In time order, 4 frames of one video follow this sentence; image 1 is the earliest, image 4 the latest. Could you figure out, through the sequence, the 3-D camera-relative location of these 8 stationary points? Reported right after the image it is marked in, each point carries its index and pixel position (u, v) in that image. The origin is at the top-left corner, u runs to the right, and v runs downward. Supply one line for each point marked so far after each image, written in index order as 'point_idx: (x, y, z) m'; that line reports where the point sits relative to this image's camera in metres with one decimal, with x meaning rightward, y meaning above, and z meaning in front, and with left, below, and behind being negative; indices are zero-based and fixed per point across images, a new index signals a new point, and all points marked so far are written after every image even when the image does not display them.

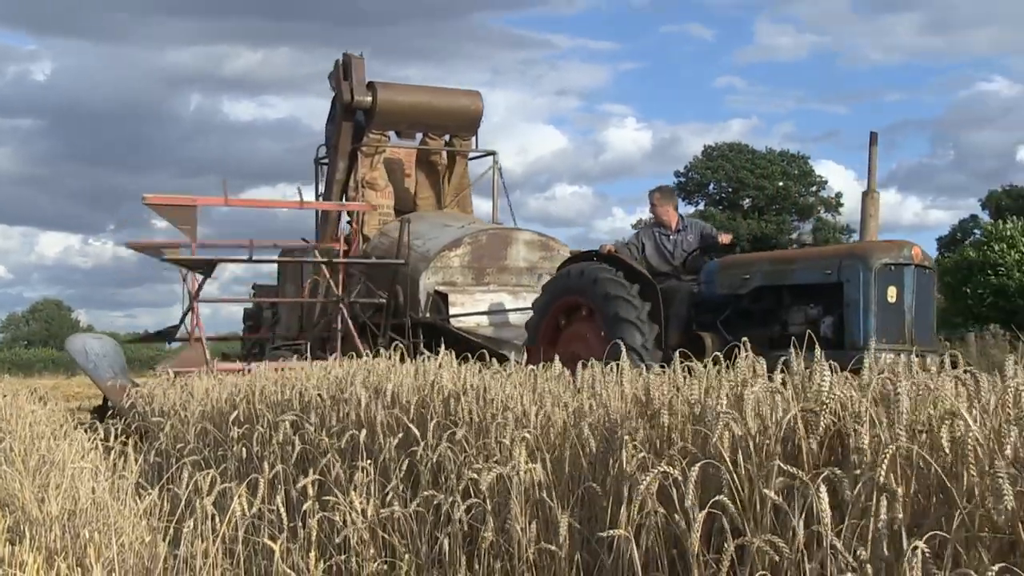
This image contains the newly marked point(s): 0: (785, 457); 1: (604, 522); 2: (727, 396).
0: (+2.3, -1.4, +3.1) m
1: (+0.8, -1.9, +3.0) m
2: (+1.8, -1.0, +3.4) m
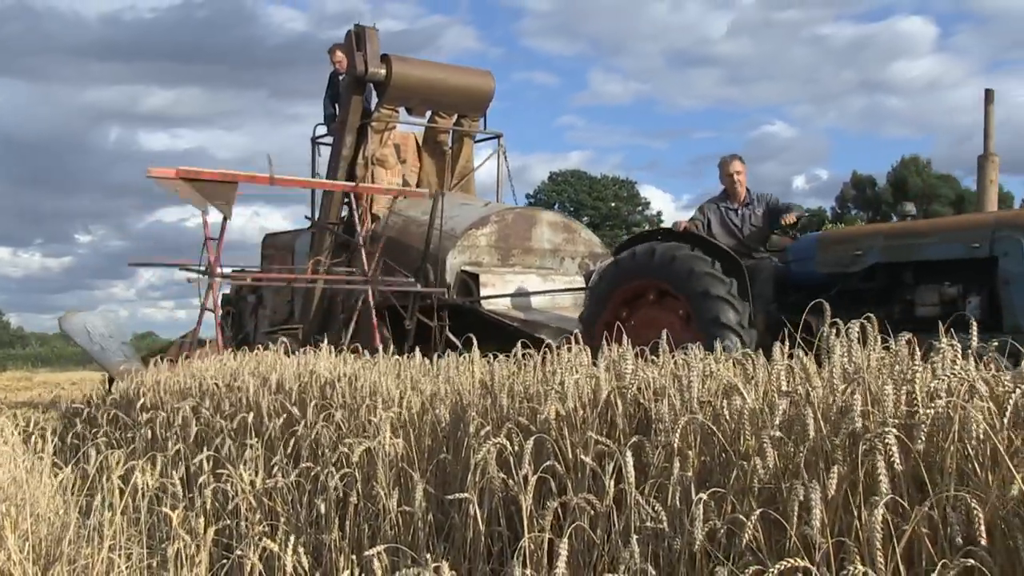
0: (+0.9, -1.5, +3.8) m
1: (-0.6, -2.0, +3.7) m
2: (+0.5, -1.0, +4.1) m
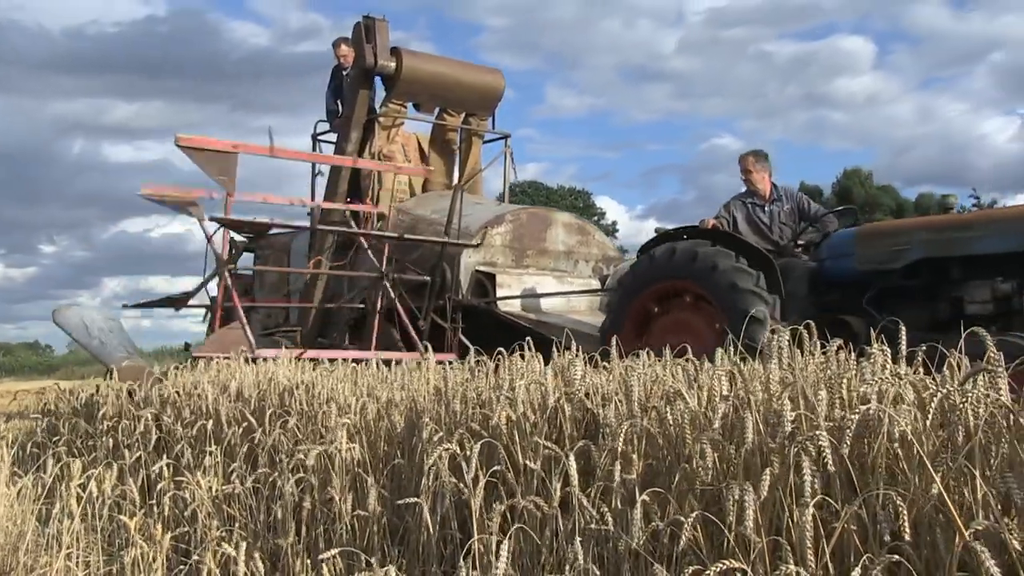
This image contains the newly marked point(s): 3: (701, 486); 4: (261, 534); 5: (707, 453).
0: (+0.4, -1.6, +3.9) m
1: (-1.1, -2.1, +3.8) m
2: (0.0, -1.1, +4.2) m
3: (+1.8, -1.9, +3.5) m
4: (-2.6, -2.5, +3.8) m
5: (+1.8, -1.6, +3.5) m
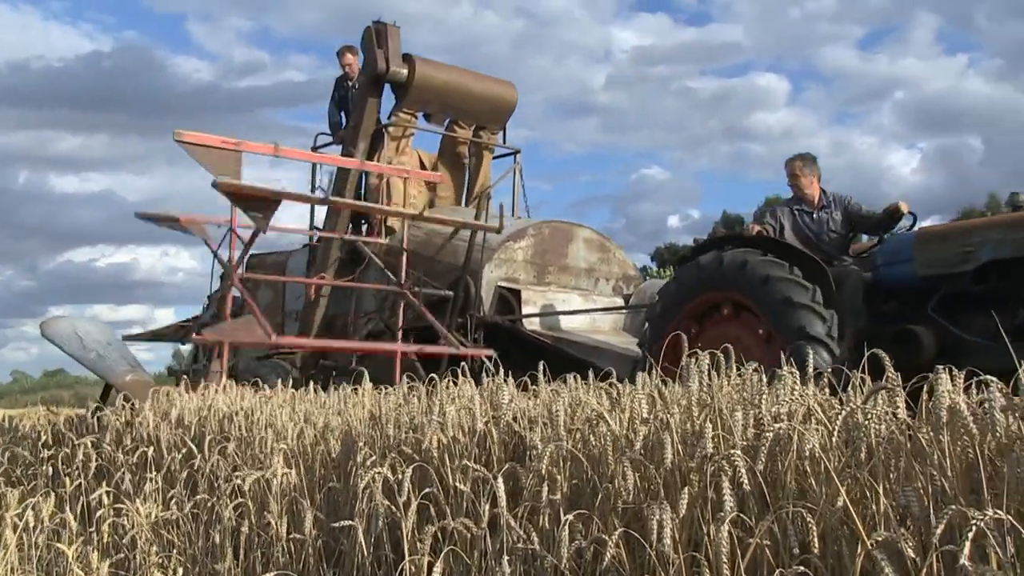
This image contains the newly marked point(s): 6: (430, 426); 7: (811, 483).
0: (-0.3, -1.9, +4.1) m
1: (-1.8, -2.4, +3.9) m
2: (-0.8, -1.4, +4.3) m
3: (+1.1, -2.1, +3.6) m
4: (-3.3, -2.8, +3.9) m
5: (+1.1, -1.9, +3.7) m
6: (-0.8, -1.5, +3.9) m
7: (+3.0, -2.0, +3.8) m
